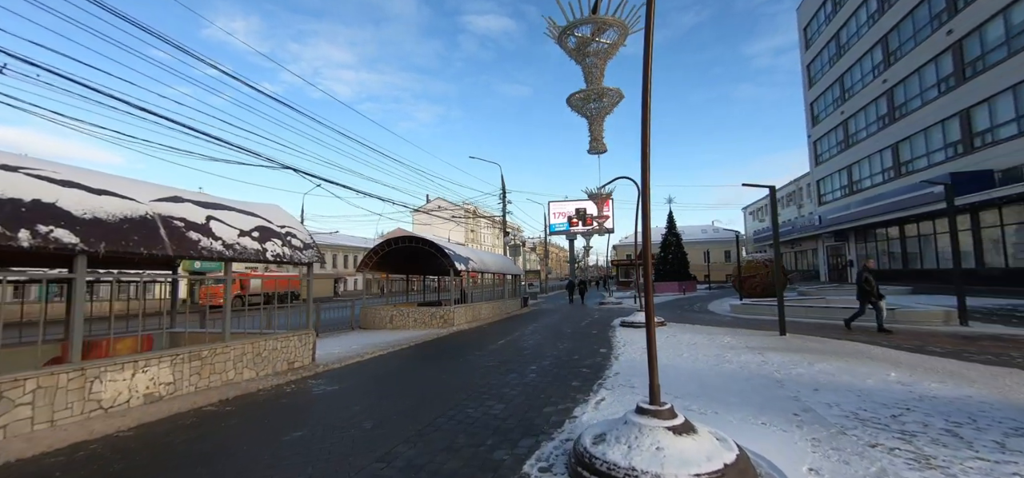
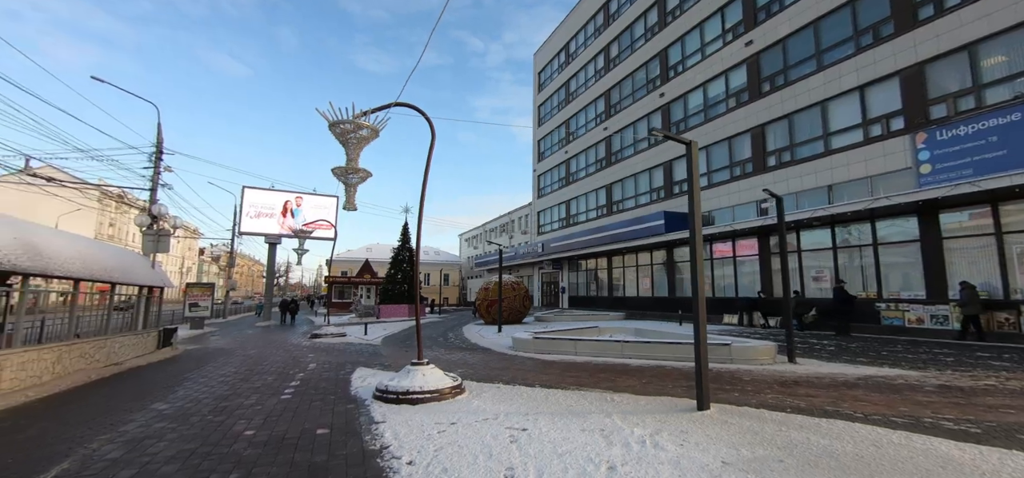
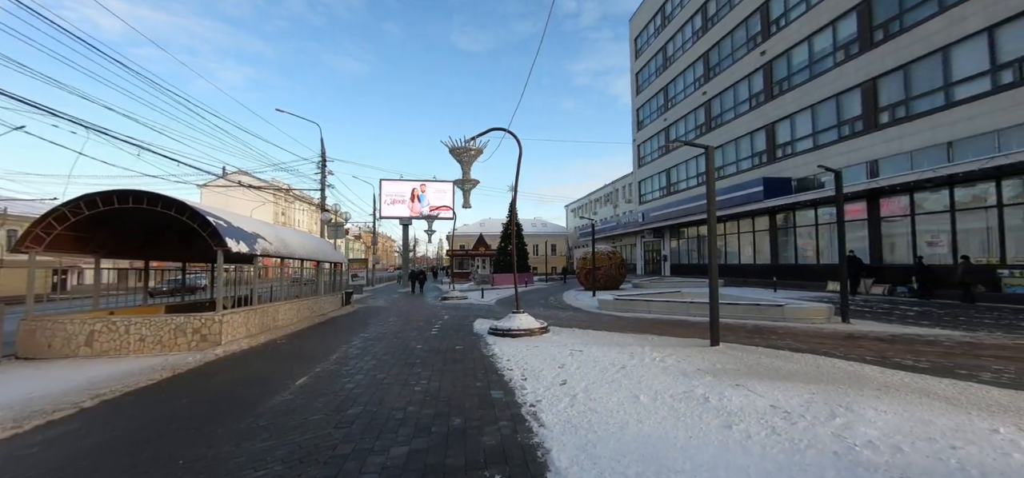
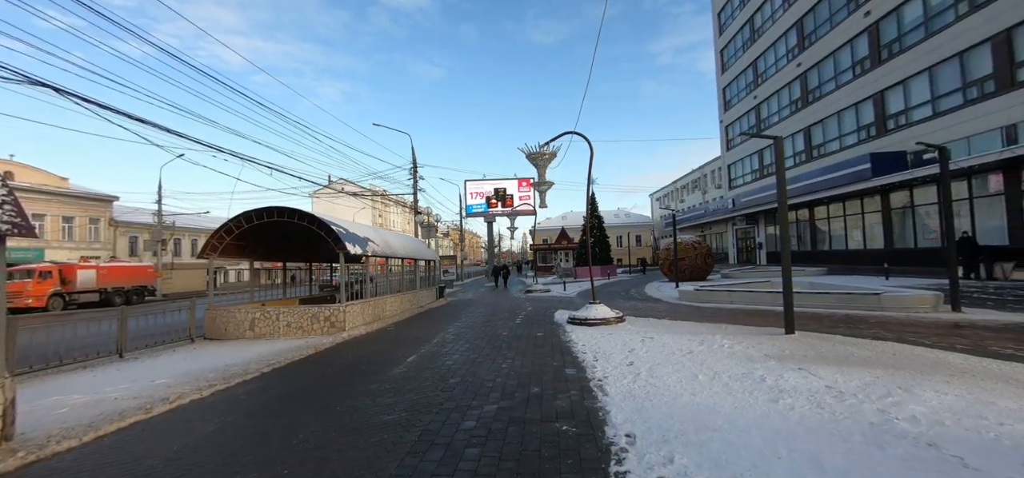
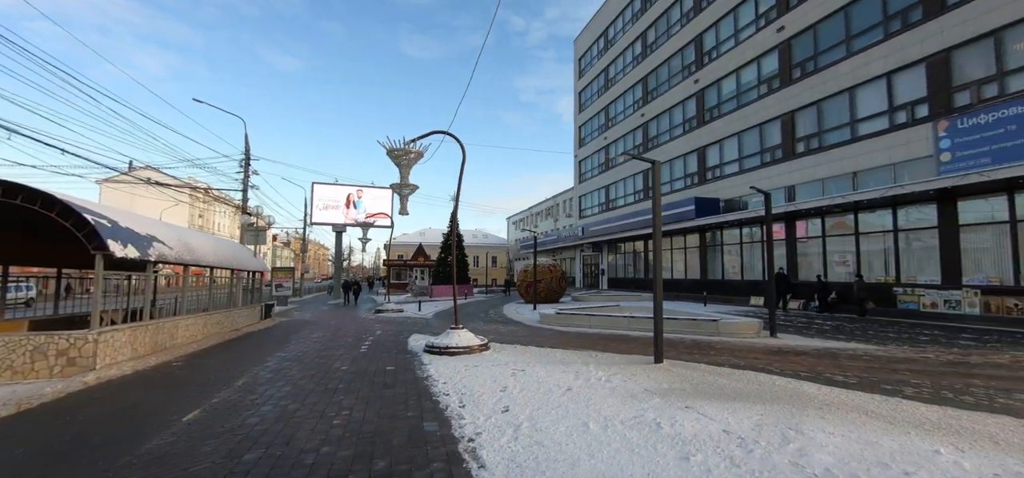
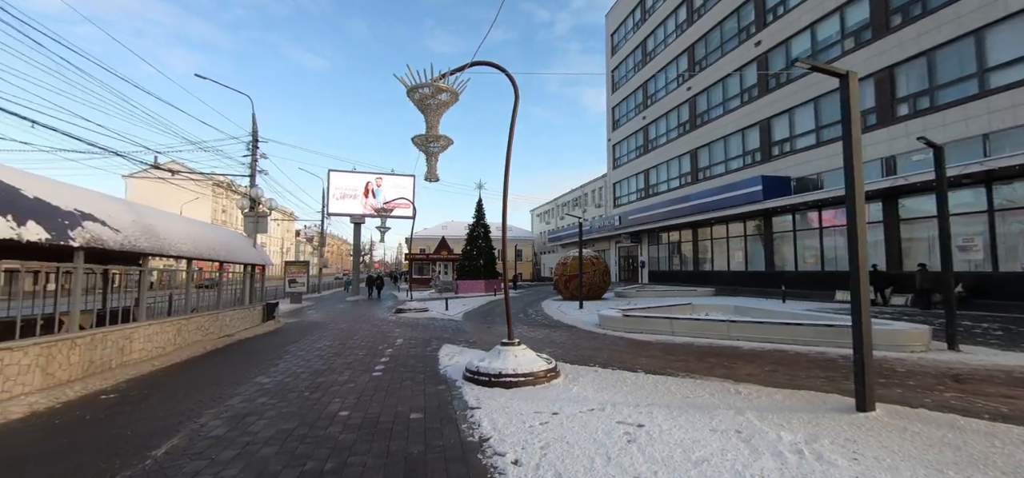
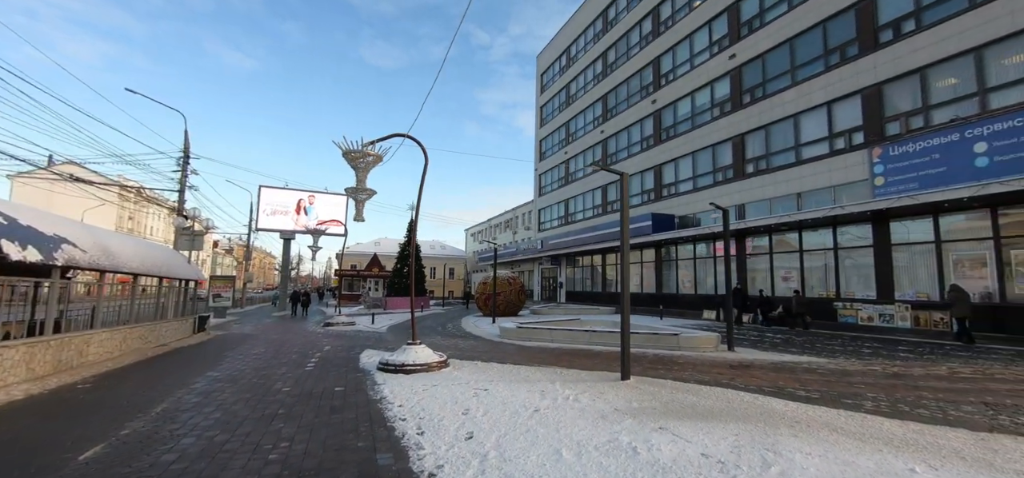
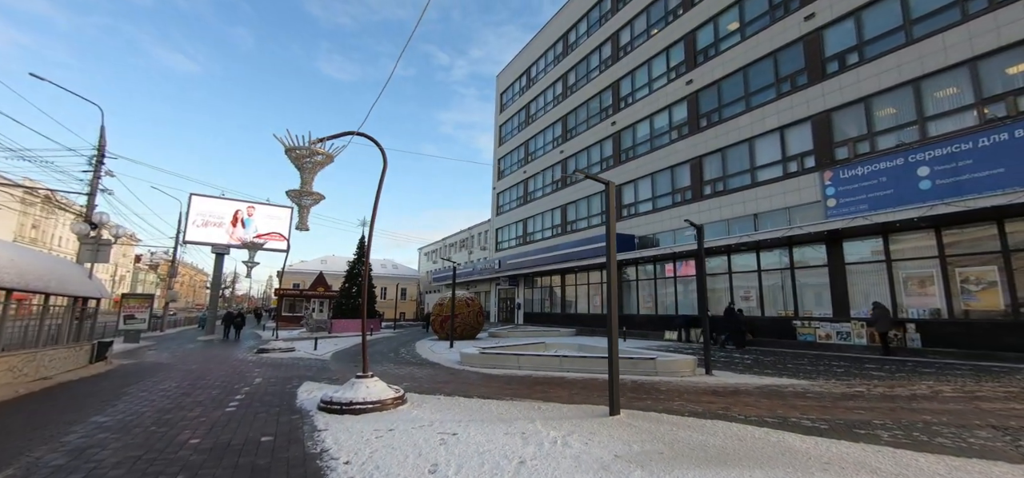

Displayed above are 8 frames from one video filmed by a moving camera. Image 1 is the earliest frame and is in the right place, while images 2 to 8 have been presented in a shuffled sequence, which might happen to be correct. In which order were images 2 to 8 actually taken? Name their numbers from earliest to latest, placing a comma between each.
4, 3, 5, 7, 8, 2, 6
